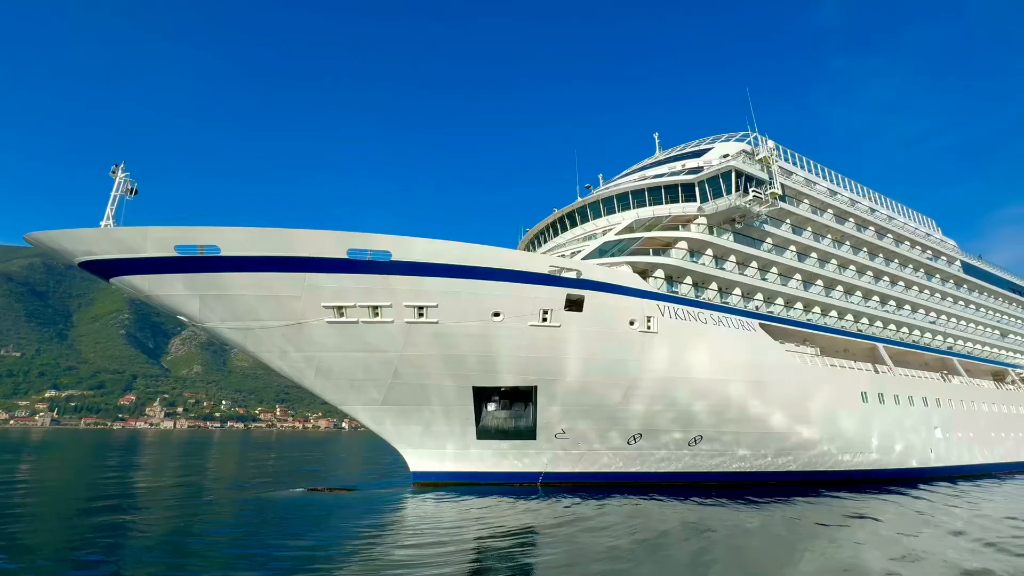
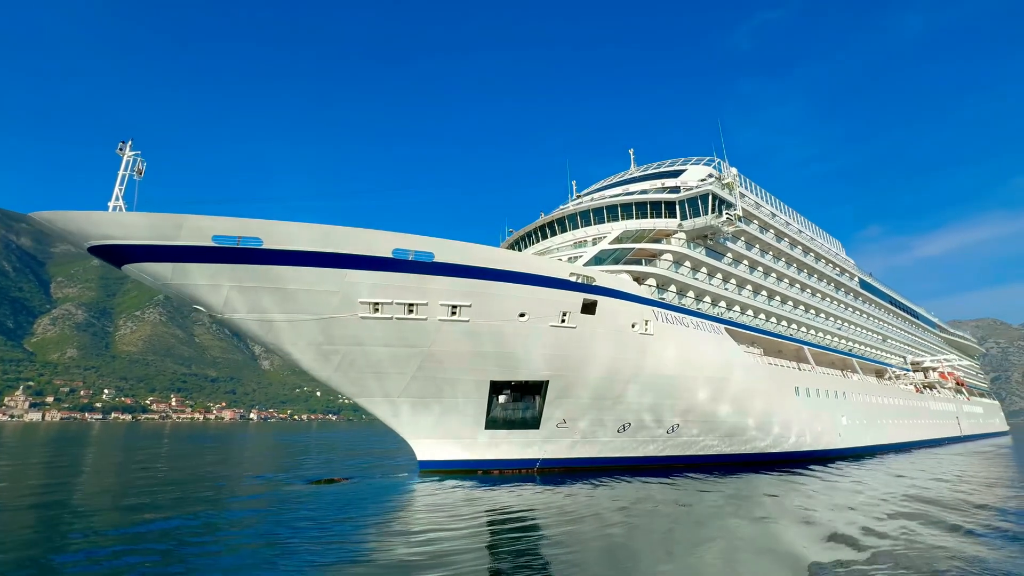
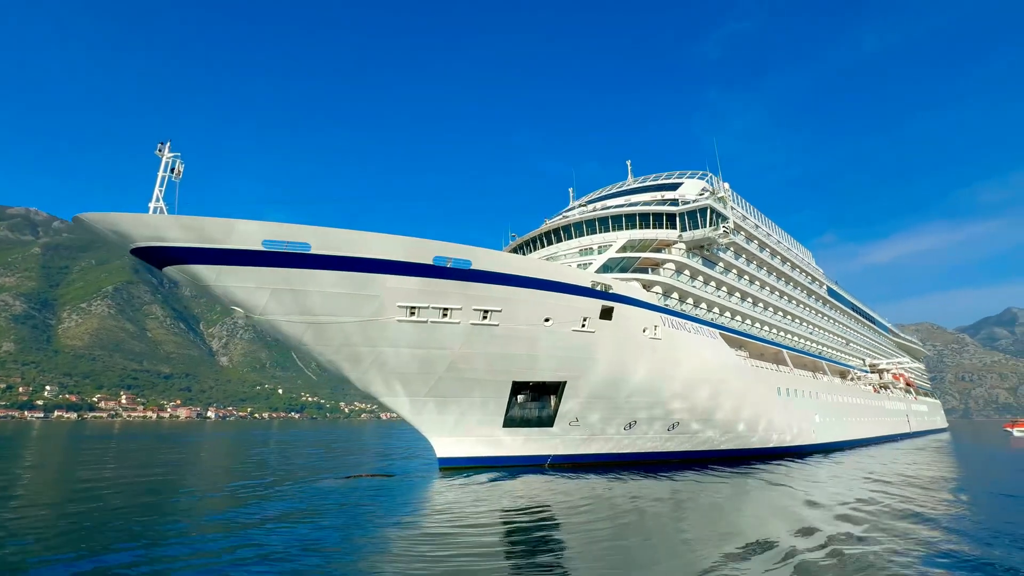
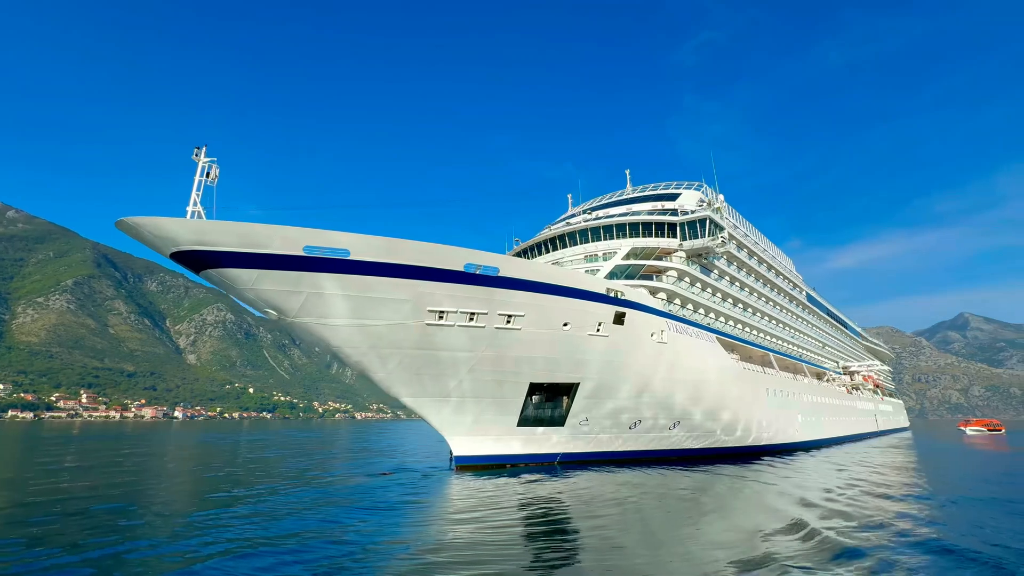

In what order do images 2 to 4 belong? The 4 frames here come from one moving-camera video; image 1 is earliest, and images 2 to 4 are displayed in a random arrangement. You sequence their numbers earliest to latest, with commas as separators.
2, 3, 4
